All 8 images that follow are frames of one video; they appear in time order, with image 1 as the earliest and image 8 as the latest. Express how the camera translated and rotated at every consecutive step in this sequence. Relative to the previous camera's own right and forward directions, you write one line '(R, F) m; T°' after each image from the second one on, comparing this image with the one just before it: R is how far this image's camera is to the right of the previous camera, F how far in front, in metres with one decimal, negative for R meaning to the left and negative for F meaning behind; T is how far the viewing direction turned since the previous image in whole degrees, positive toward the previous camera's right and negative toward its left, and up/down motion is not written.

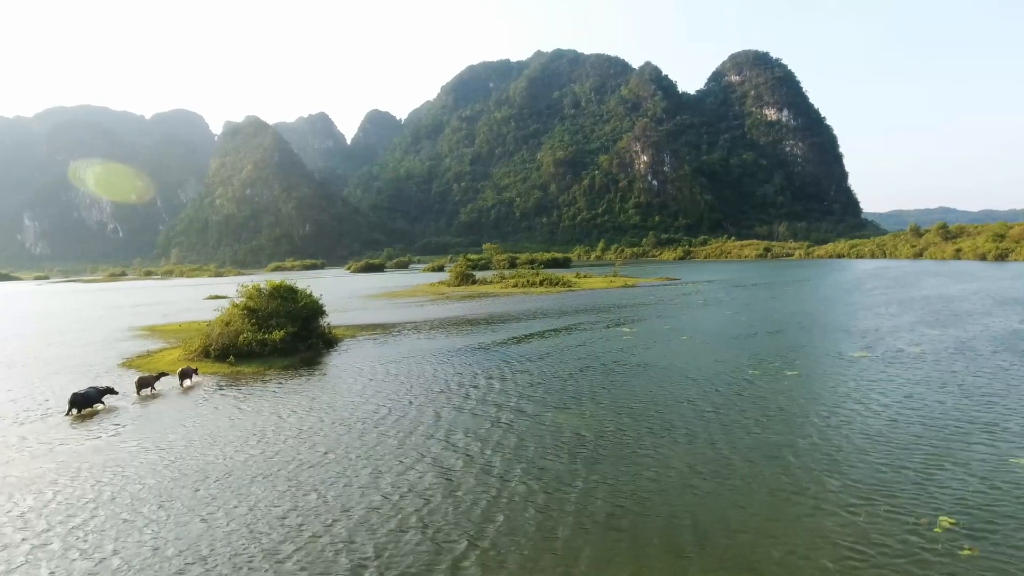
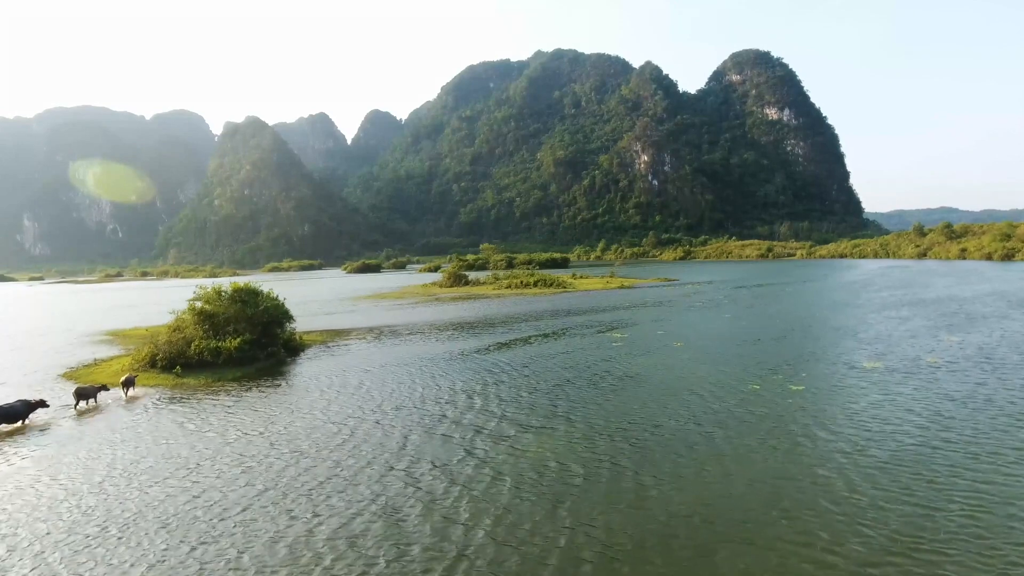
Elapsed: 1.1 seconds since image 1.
(+0.8, +2.0) m; 0°
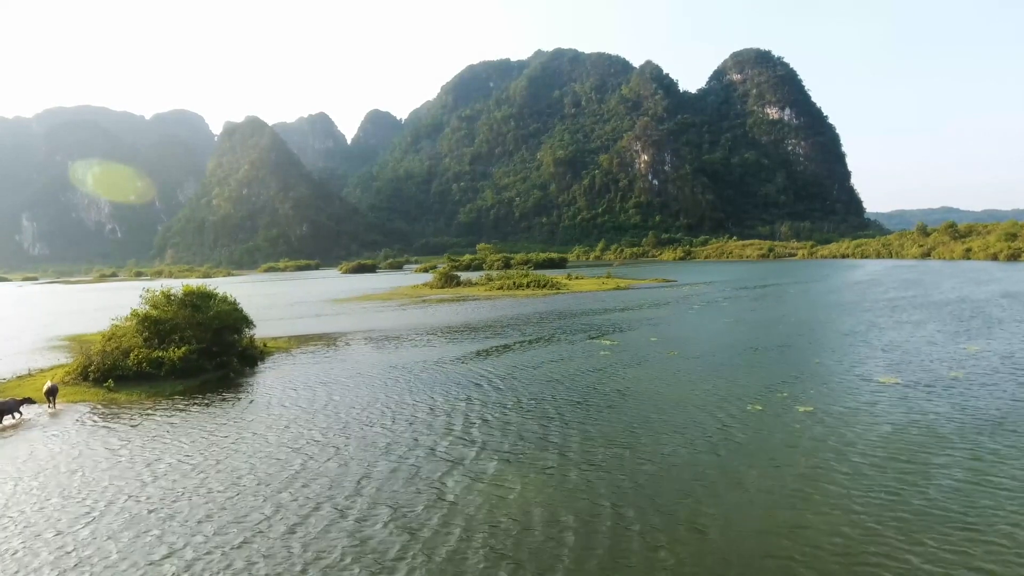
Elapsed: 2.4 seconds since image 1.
(+0.8, +2.1) m; 0°
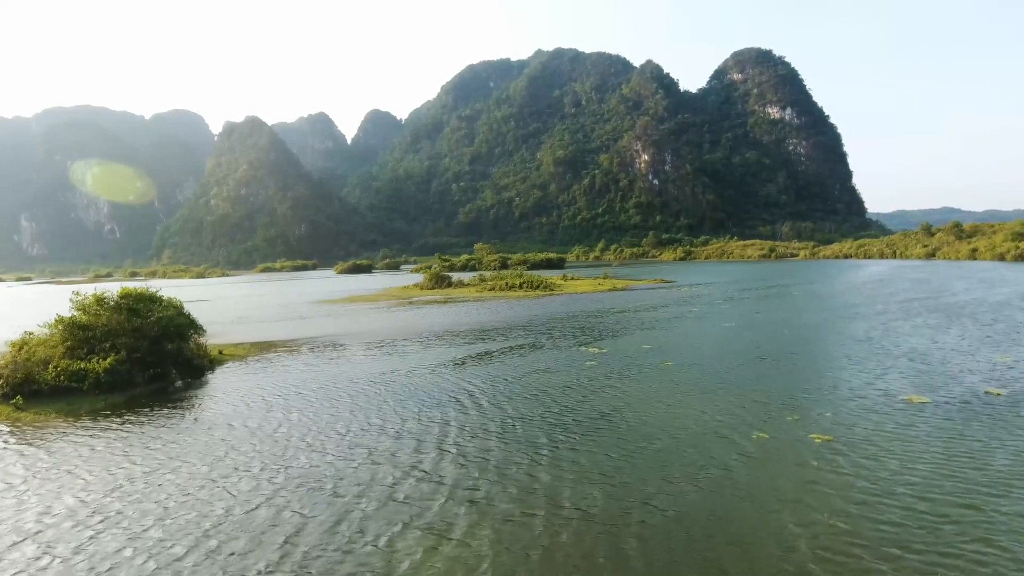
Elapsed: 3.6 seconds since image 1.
(+0.8, +2.3) m; 0°
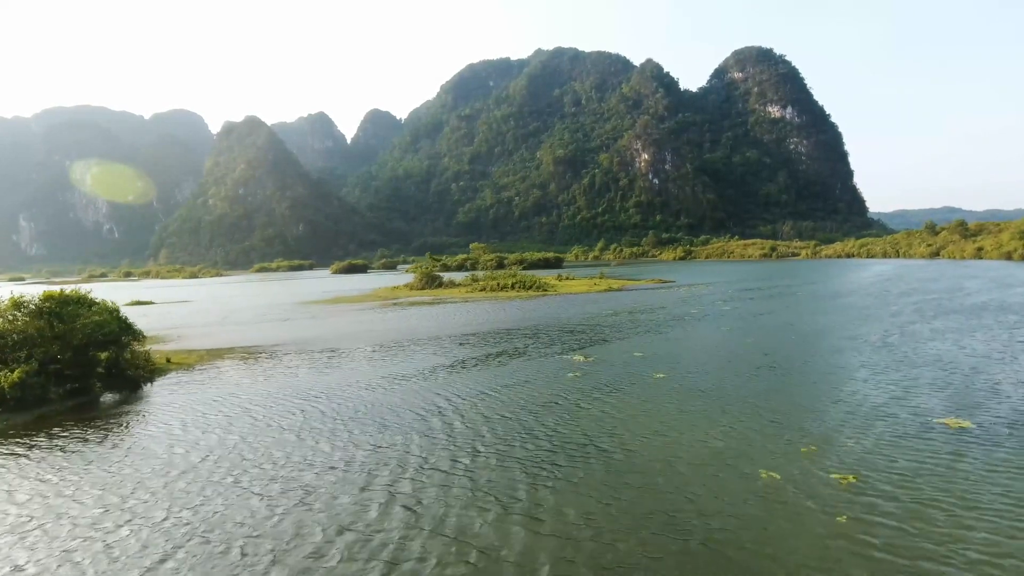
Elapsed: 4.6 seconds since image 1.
(+0.8, +2.2) m; 0°
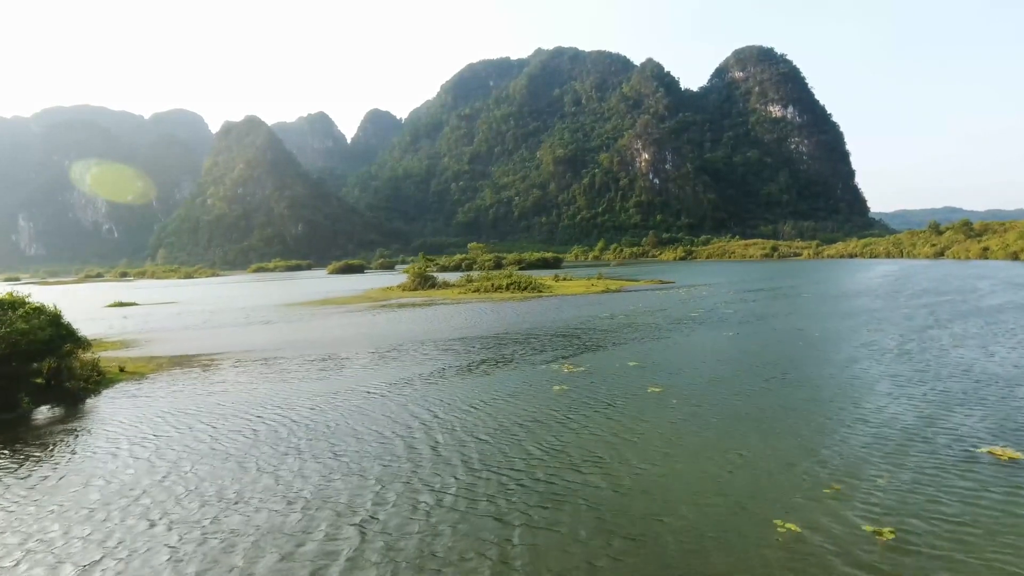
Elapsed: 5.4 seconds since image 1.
(+0.5, +1.7) m; 0°
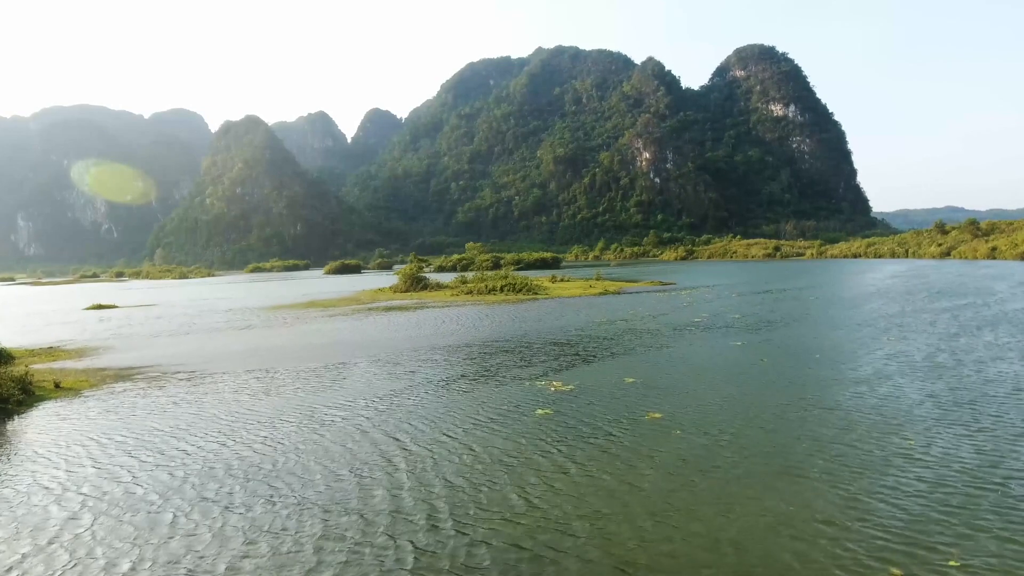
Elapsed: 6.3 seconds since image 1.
(+0.5, +2.2) m; 0°
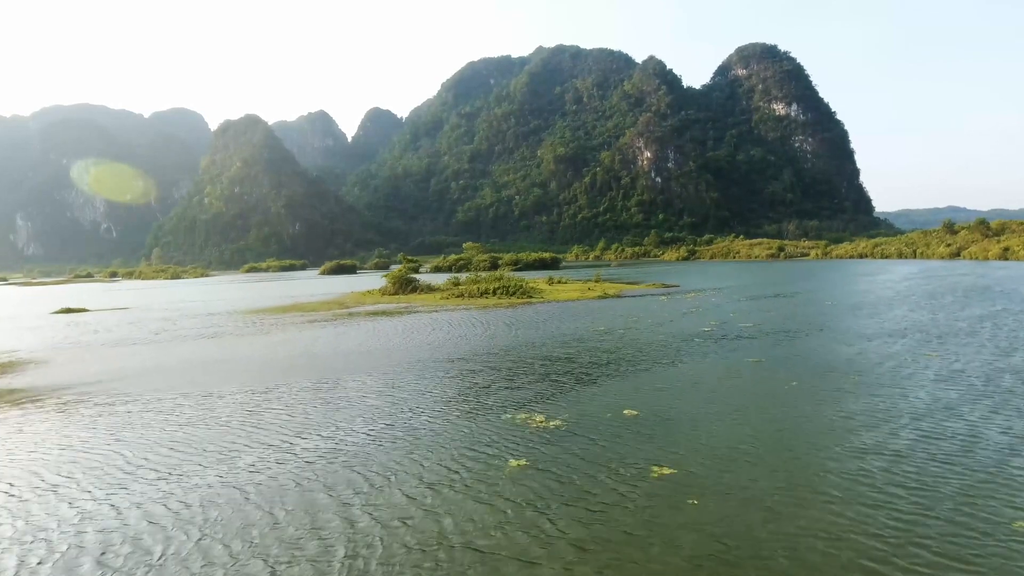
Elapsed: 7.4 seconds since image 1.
(+0.6, +3.0) m; 0°
